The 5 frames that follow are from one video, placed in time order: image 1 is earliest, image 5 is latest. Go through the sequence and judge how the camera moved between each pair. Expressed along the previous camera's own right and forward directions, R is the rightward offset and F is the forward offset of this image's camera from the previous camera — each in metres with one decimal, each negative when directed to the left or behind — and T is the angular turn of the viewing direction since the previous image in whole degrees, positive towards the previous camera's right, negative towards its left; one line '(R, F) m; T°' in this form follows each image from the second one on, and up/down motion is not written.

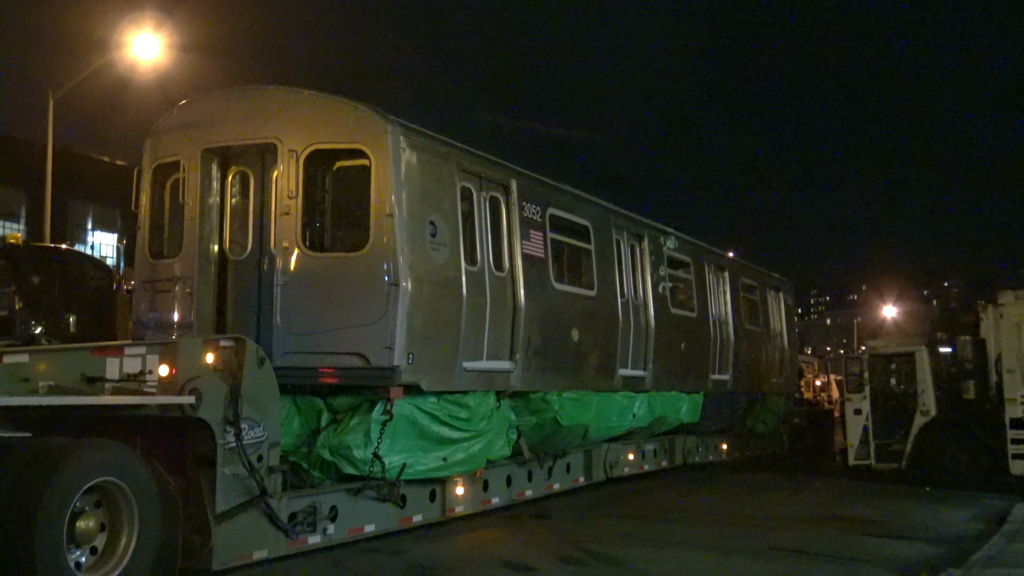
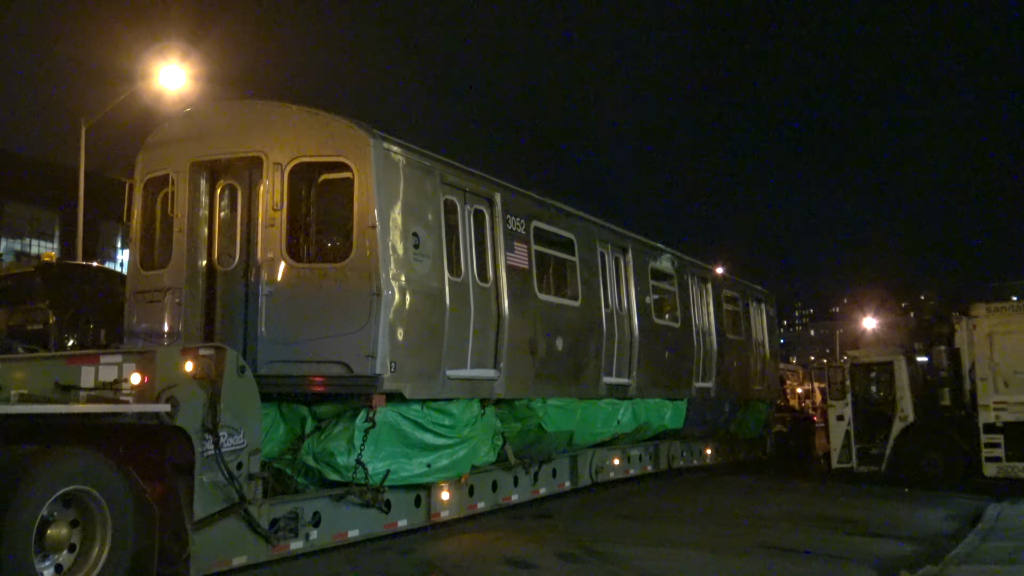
(+0.3, -0.2) m; -1°
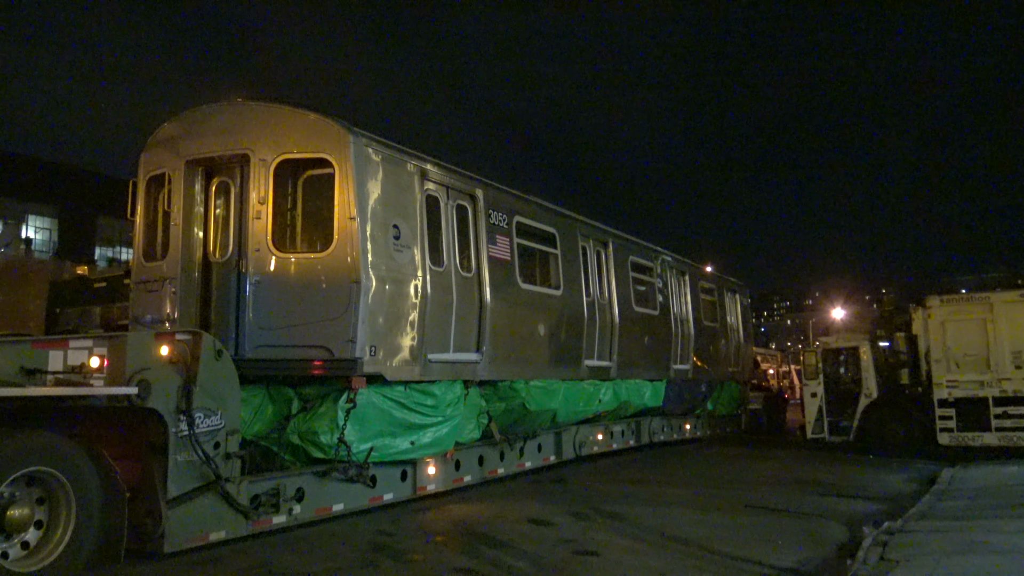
(+0.5, -0.5) m; -2°
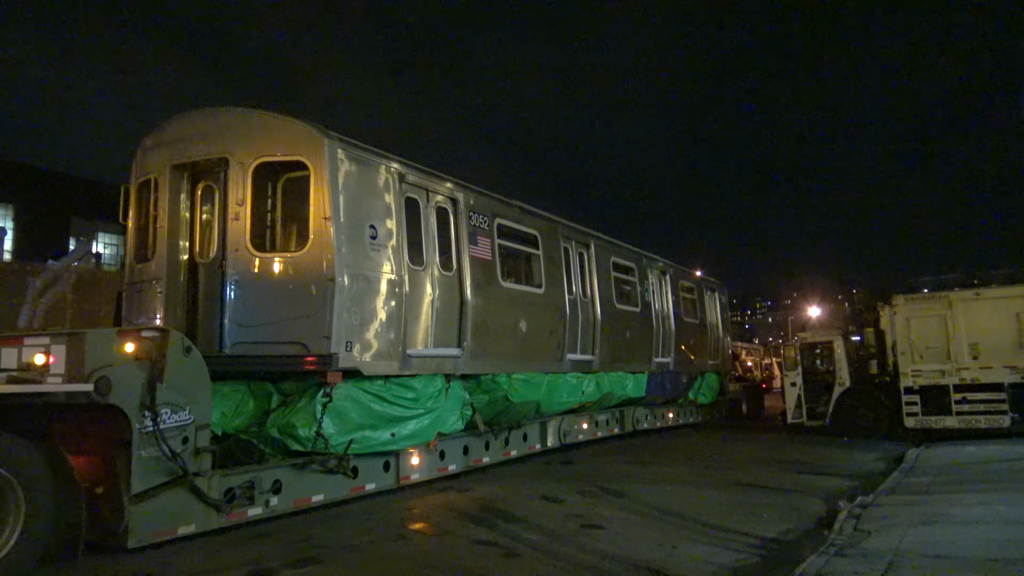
(+0.5, -0.2) m; -2°
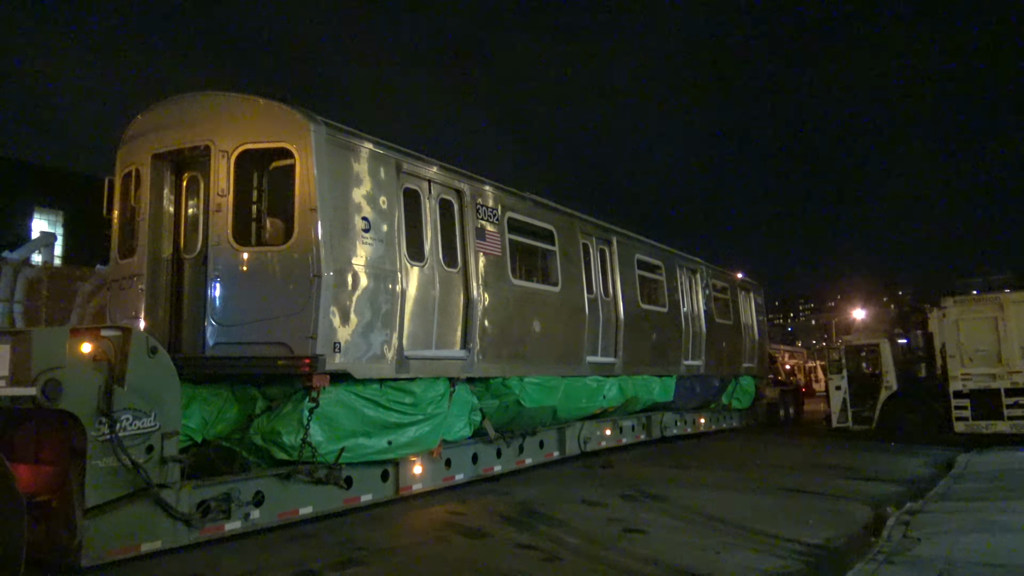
(+0.4, +0.6) m; -3°
